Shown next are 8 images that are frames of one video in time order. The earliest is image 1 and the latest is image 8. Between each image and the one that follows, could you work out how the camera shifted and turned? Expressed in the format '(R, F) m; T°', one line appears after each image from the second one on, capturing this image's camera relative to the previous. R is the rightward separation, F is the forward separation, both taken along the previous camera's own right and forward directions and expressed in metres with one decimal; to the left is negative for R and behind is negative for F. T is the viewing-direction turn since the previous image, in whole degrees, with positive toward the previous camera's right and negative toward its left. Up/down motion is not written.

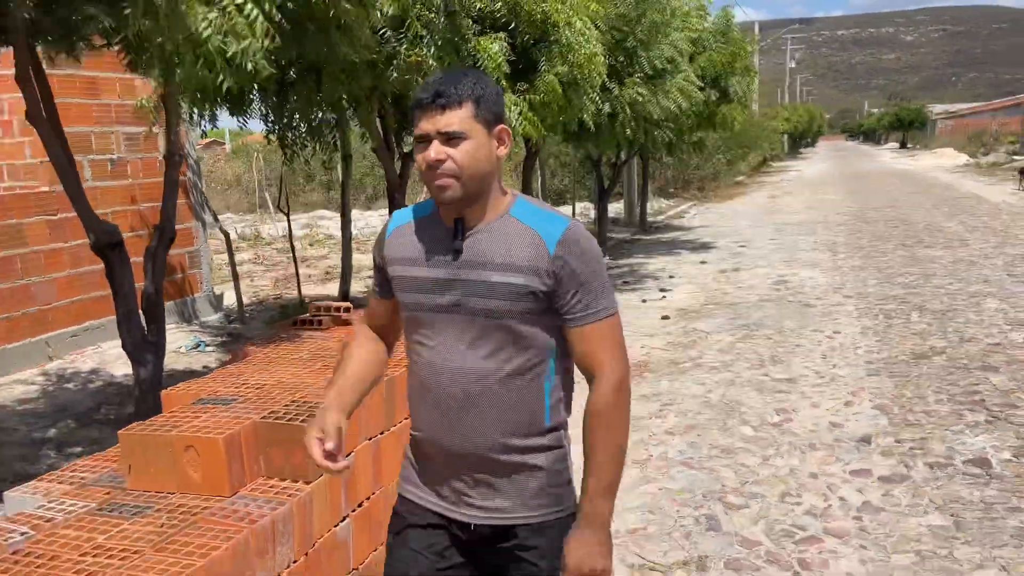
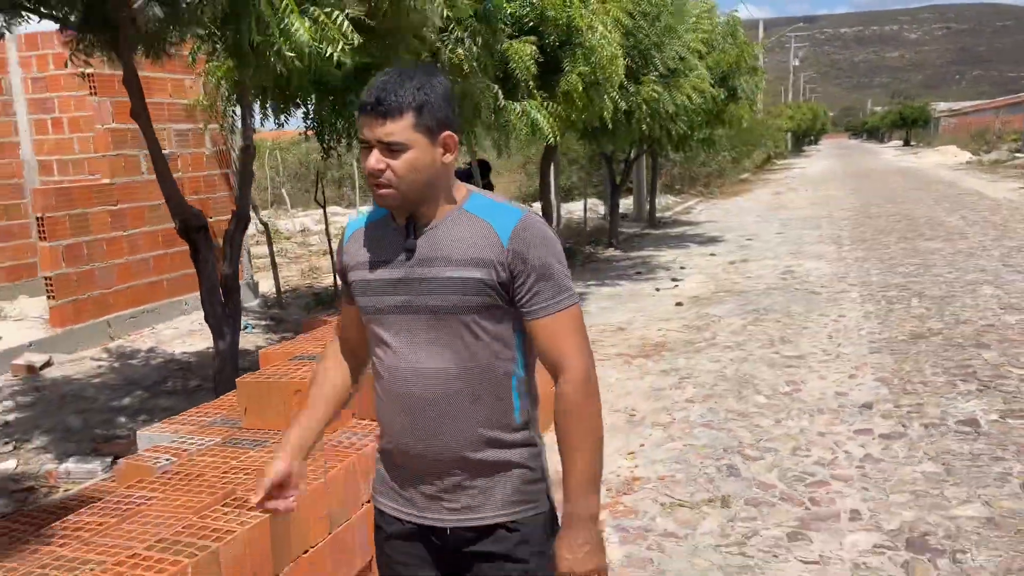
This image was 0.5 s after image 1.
(-0.2, -0.6) m; 0°
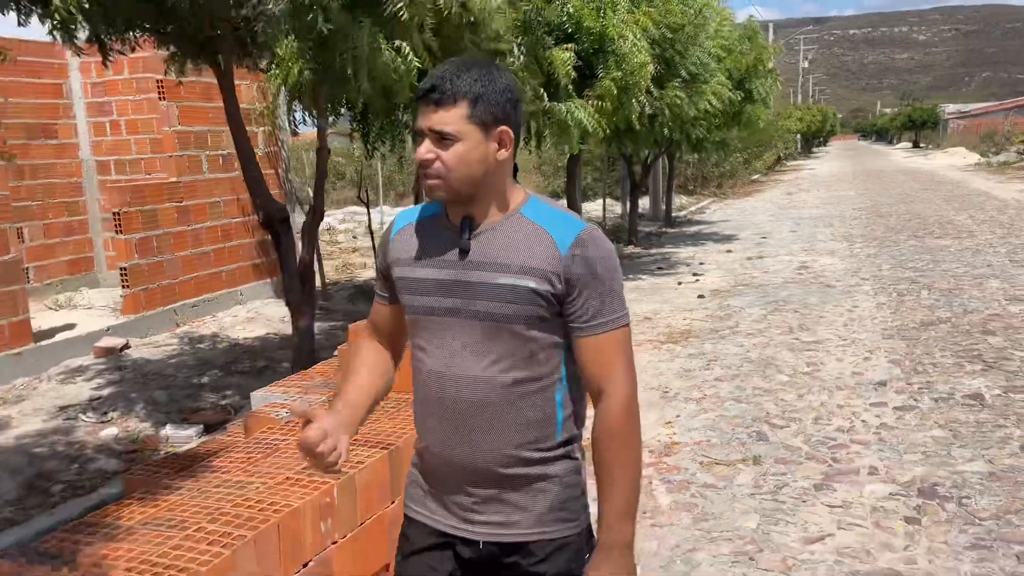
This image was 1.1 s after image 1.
(-0.3, -0.6) m; -1°
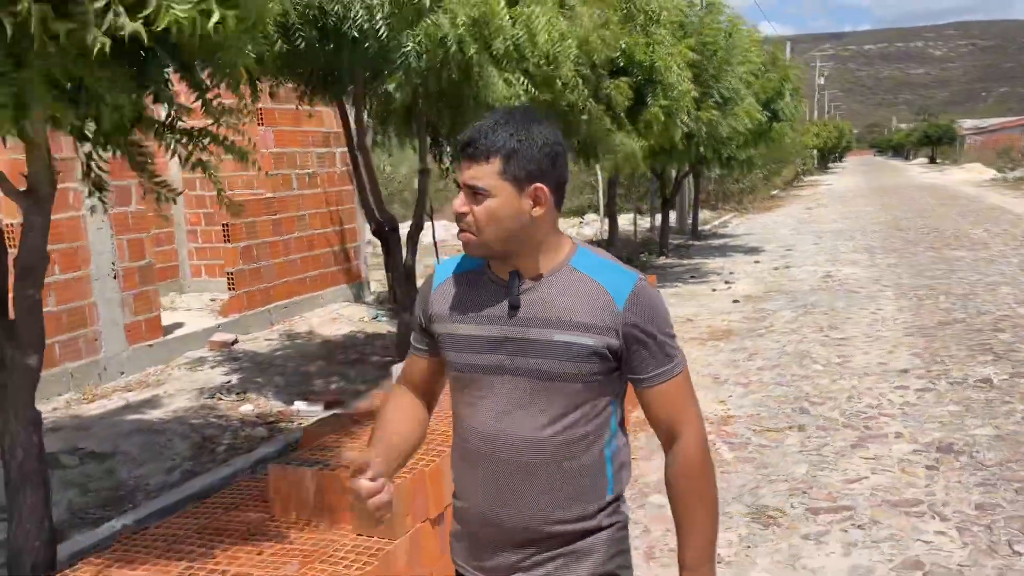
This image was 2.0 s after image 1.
(-0.5, -1.0) m; -1°
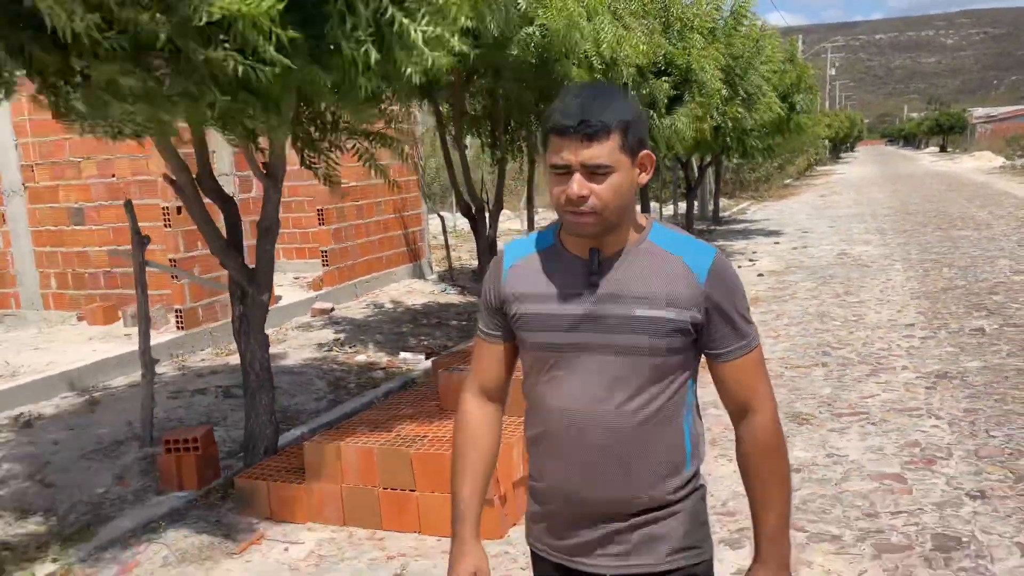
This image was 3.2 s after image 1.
(-0.5, -1.3) m; -1°
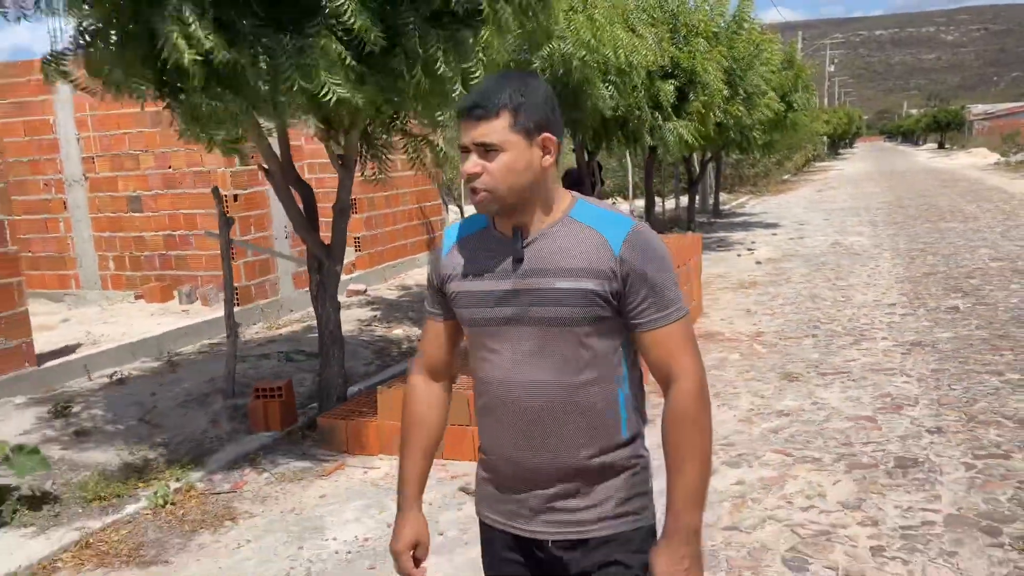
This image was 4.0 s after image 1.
(-0.3, -0.9) m; 0°
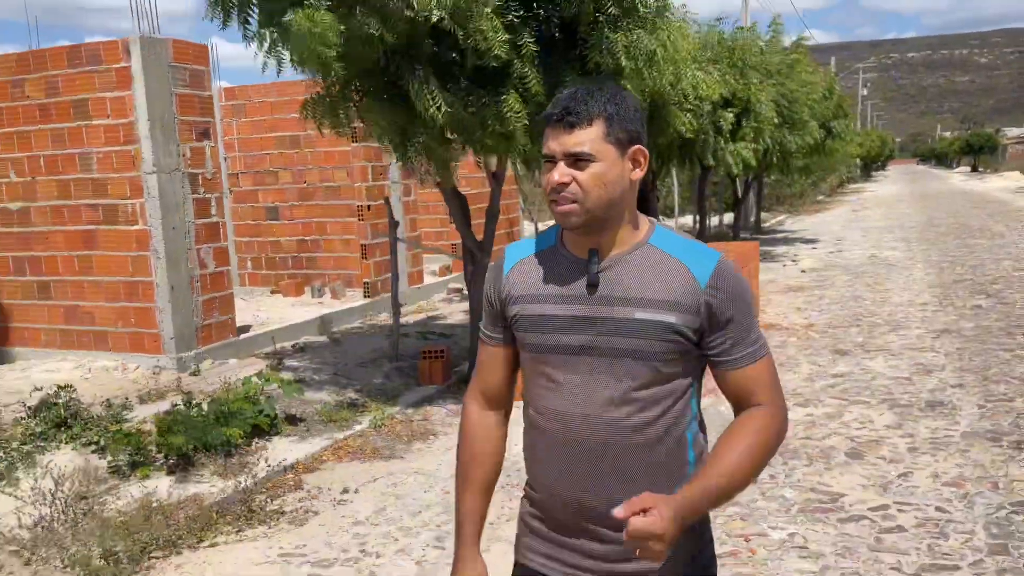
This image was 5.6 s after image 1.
(-0.7, -1.7) m; -2°
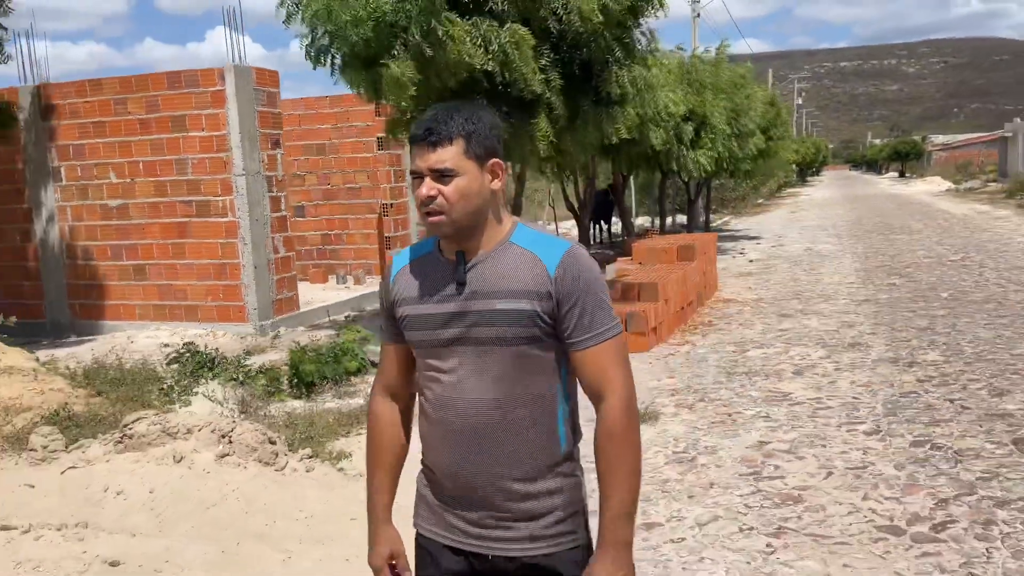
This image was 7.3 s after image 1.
(-0.8, -2.0) m; +4°
